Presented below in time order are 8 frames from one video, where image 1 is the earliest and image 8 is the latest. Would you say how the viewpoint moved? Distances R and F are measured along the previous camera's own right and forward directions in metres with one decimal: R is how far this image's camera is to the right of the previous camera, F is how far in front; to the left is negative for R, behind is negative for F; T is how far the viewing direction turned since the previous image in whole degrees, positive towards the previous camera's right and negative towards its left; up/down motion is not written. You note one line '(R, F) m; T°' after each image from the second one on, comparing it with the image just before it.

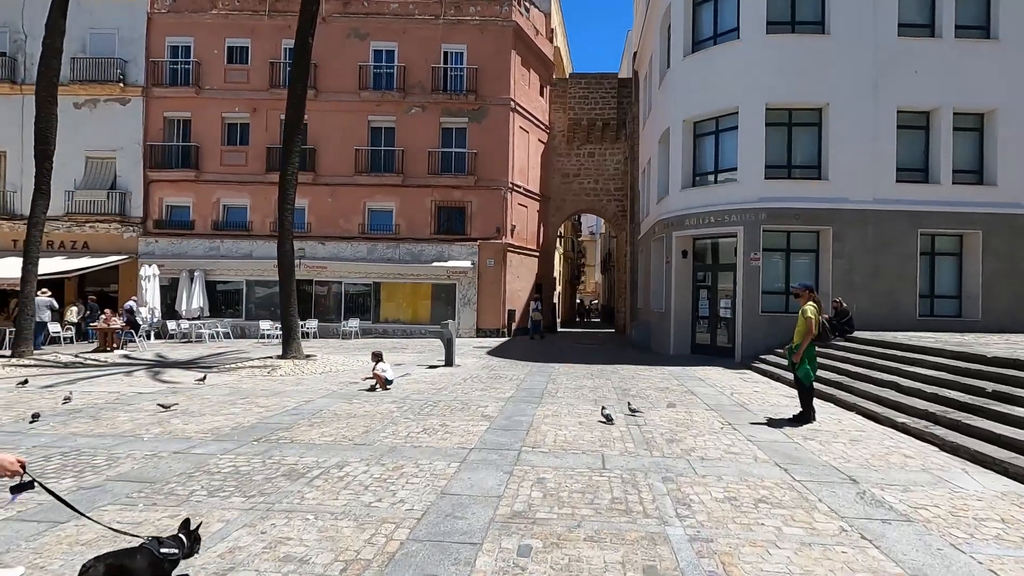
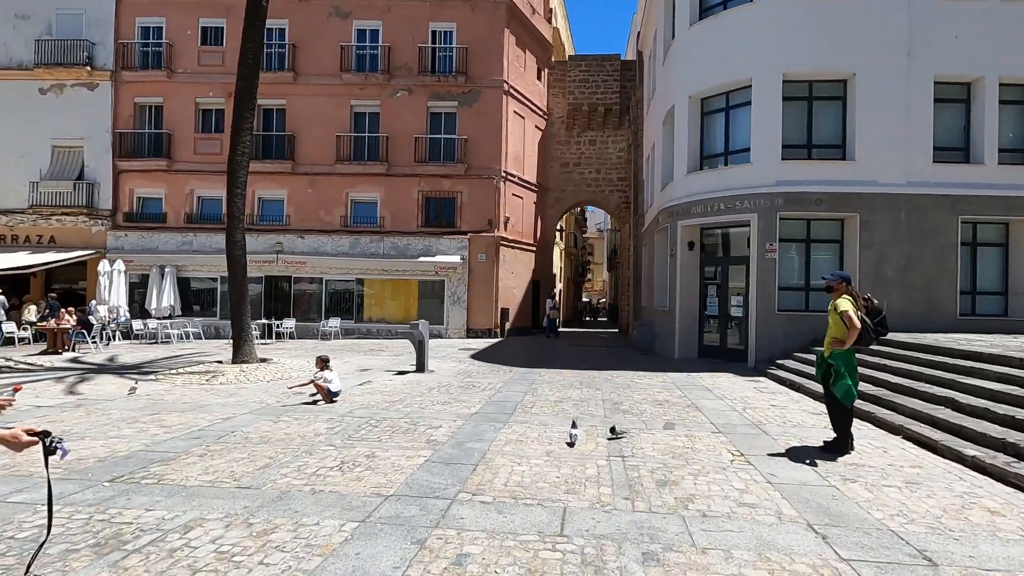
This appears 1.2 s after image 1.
(+0.7, +1.7) m; -1°
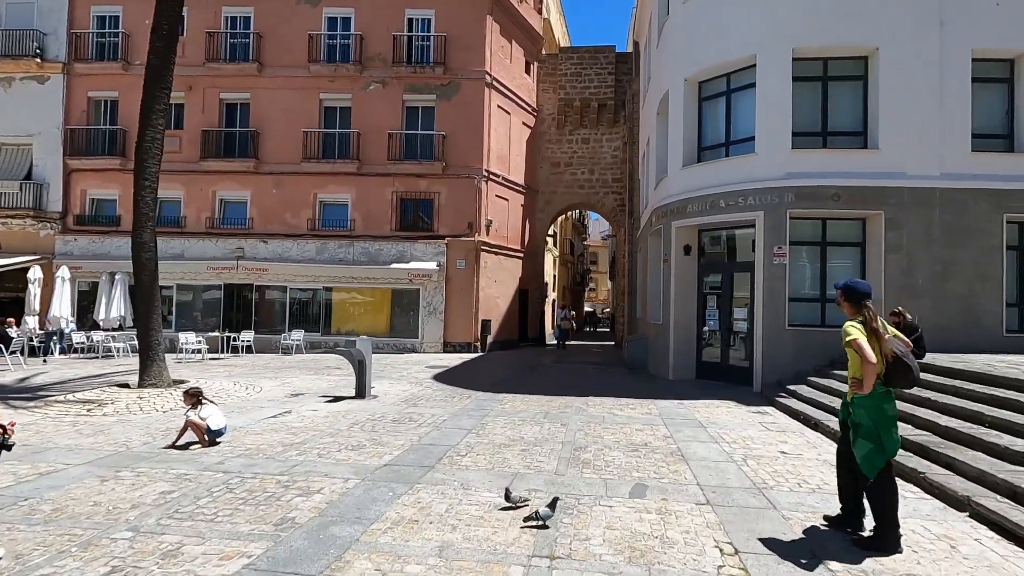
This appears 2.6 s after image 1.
(+1.0, +2.0) m; -1°
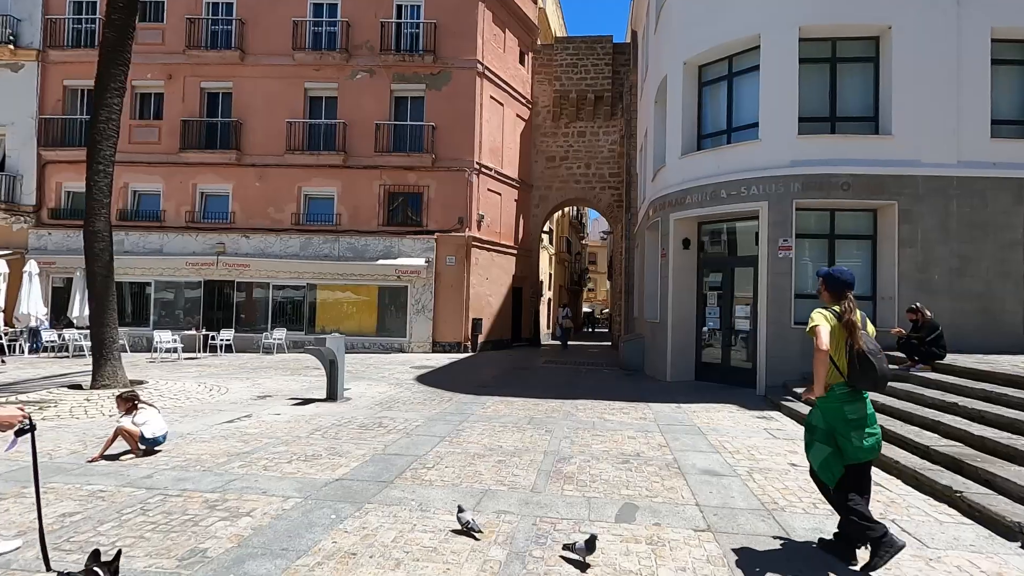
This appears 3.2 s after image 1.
(+0.3, +0.8) m; 0°
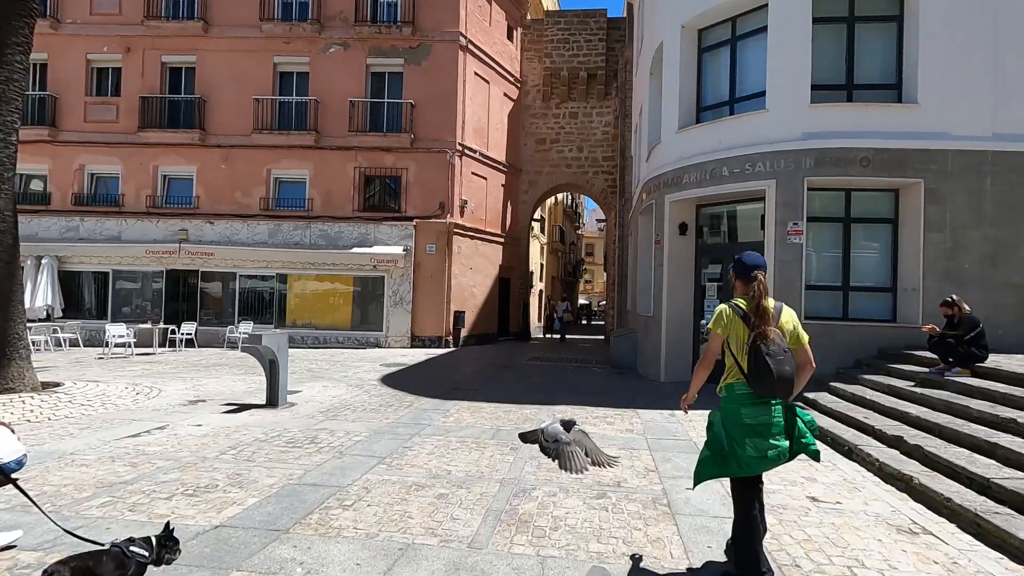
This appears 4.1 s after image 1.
(+0.5, +1.3) m; 0°
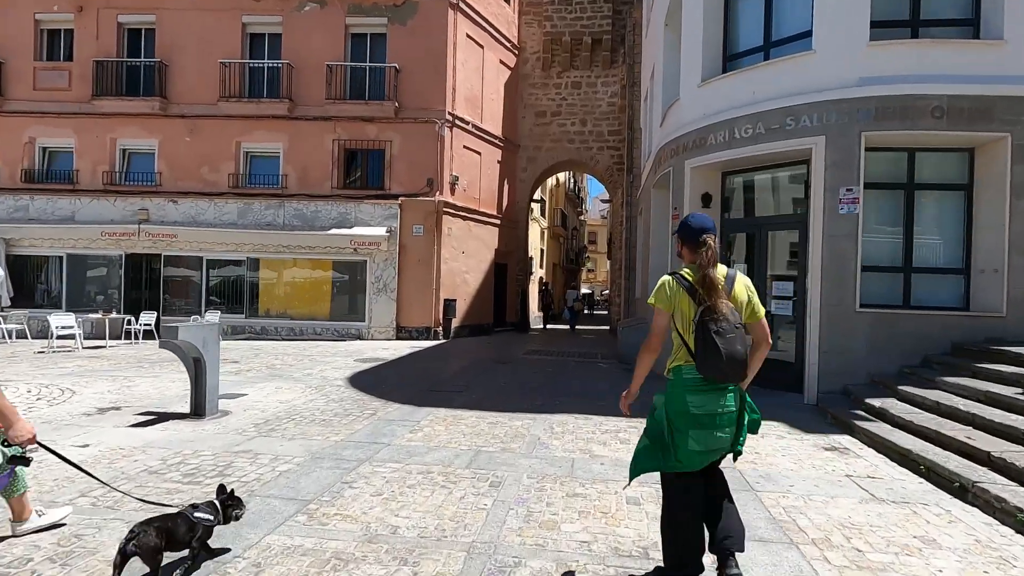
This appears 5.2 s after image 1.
(+0.2, +1.7) m; 0°
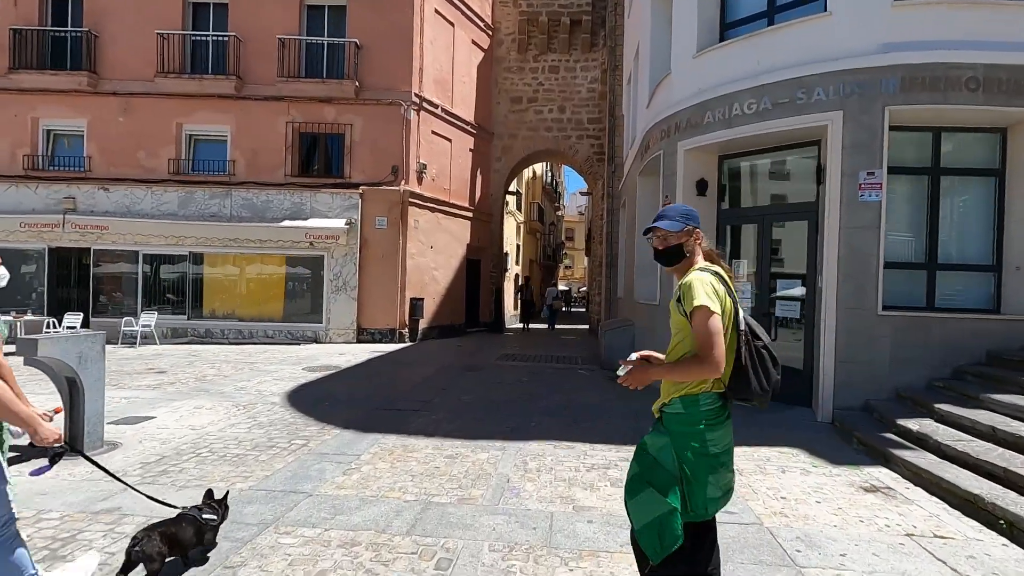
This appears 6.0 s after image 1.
(+0.1, +1.3) m; +2°
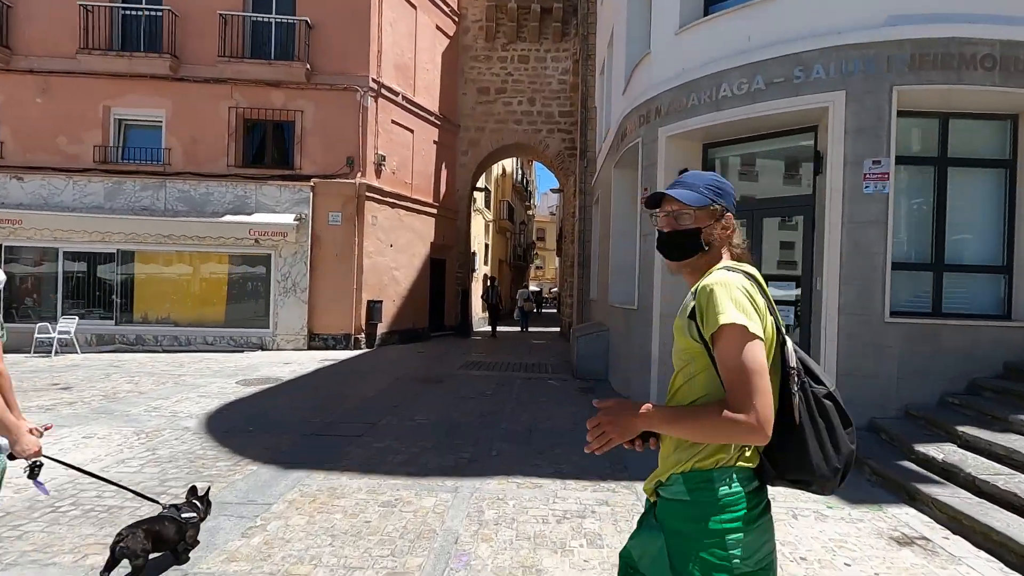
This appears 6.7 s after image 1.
(+0.1, +1.0) m; +3°
